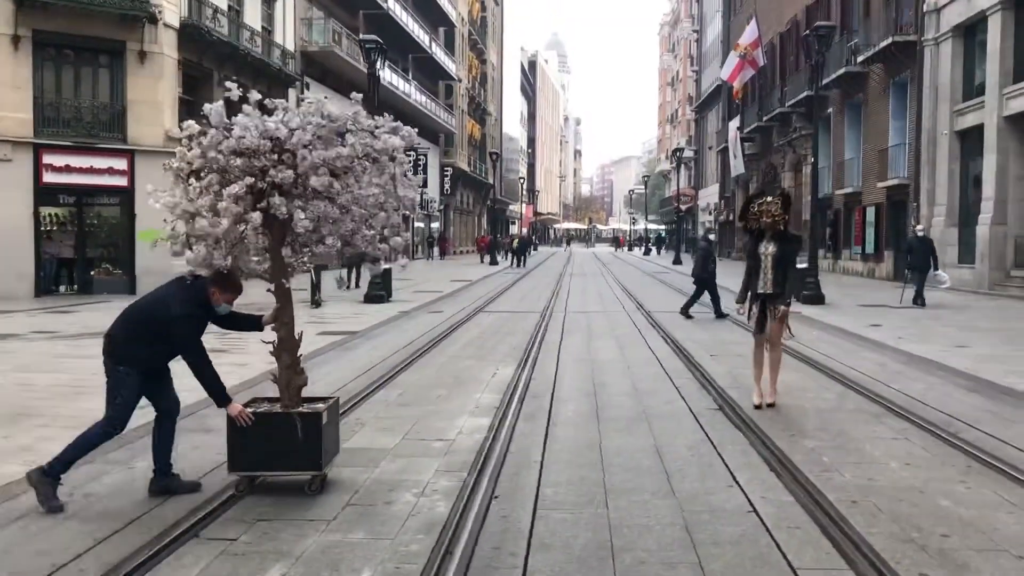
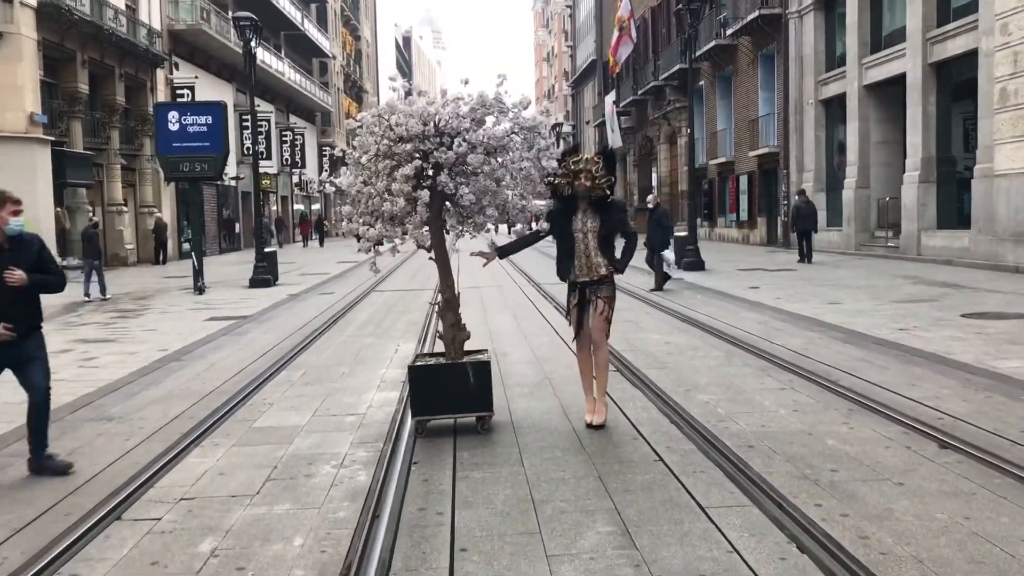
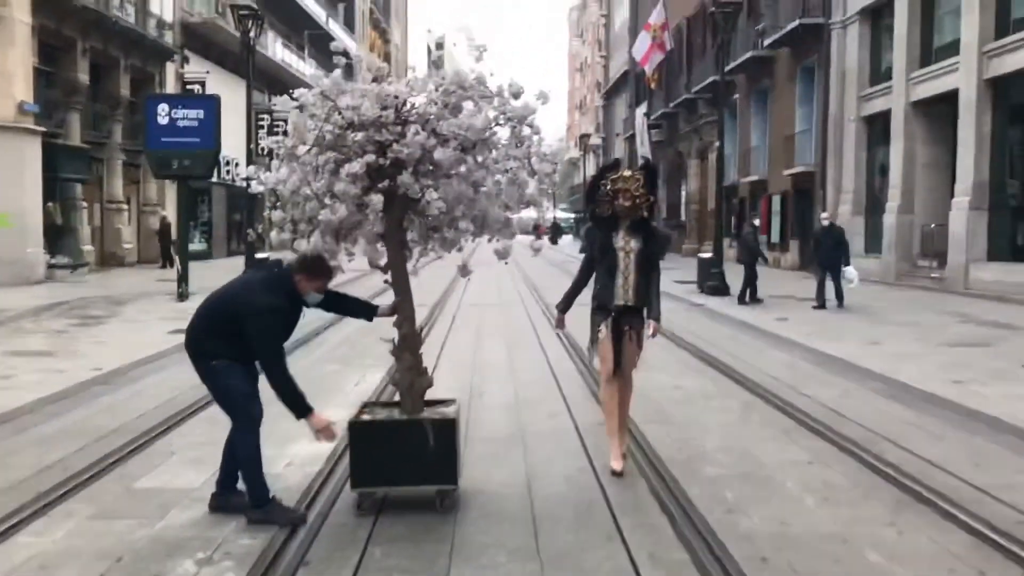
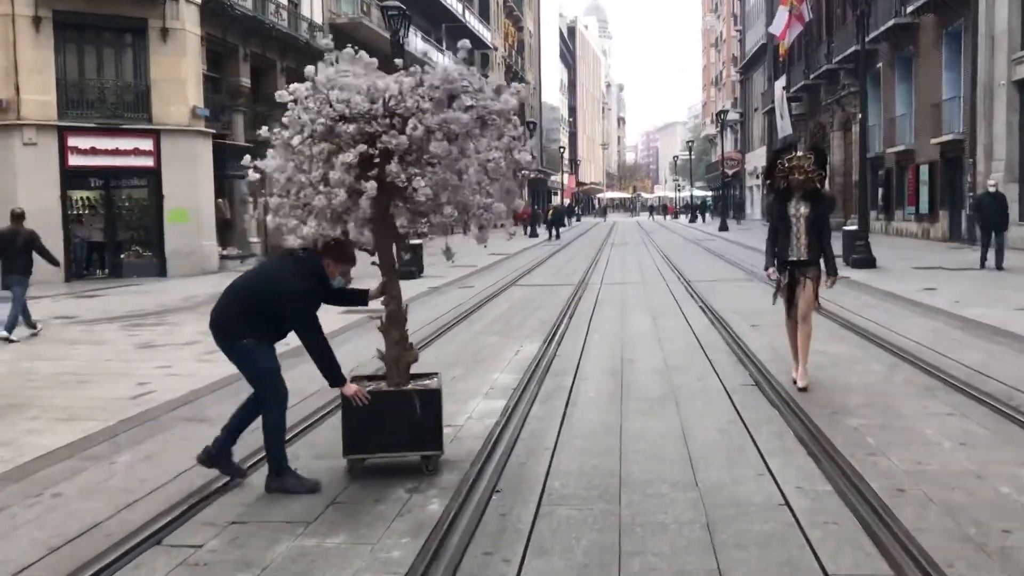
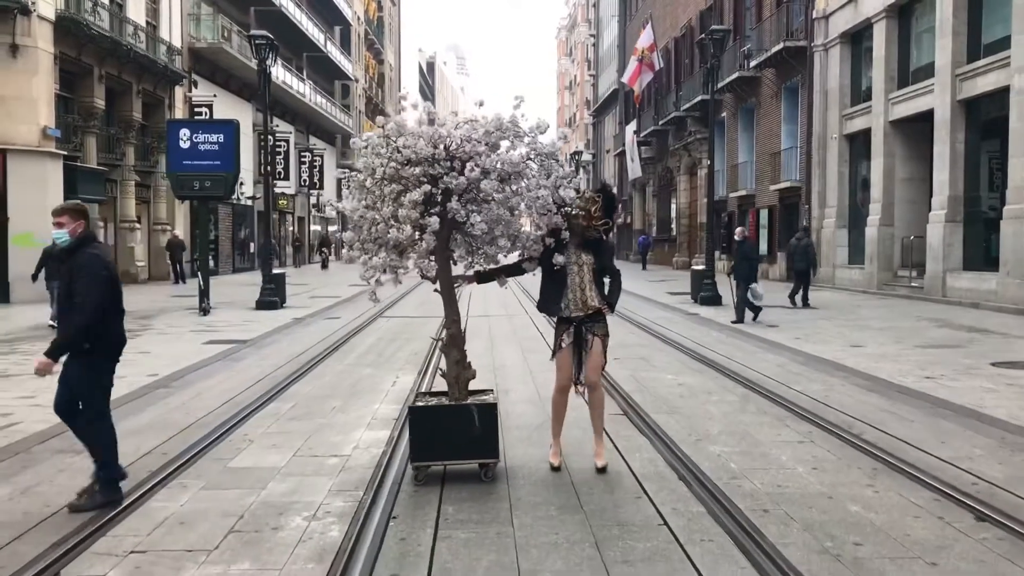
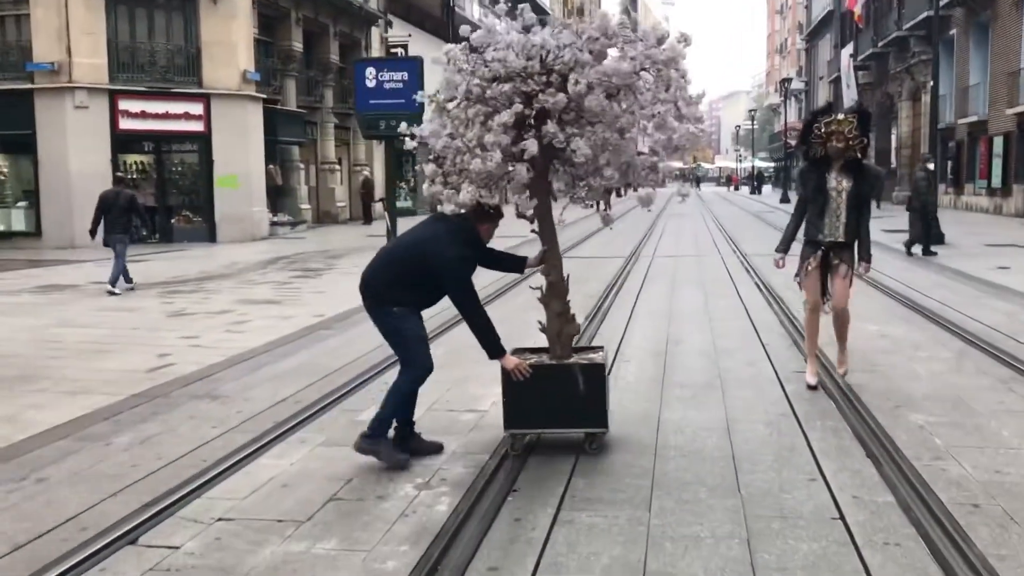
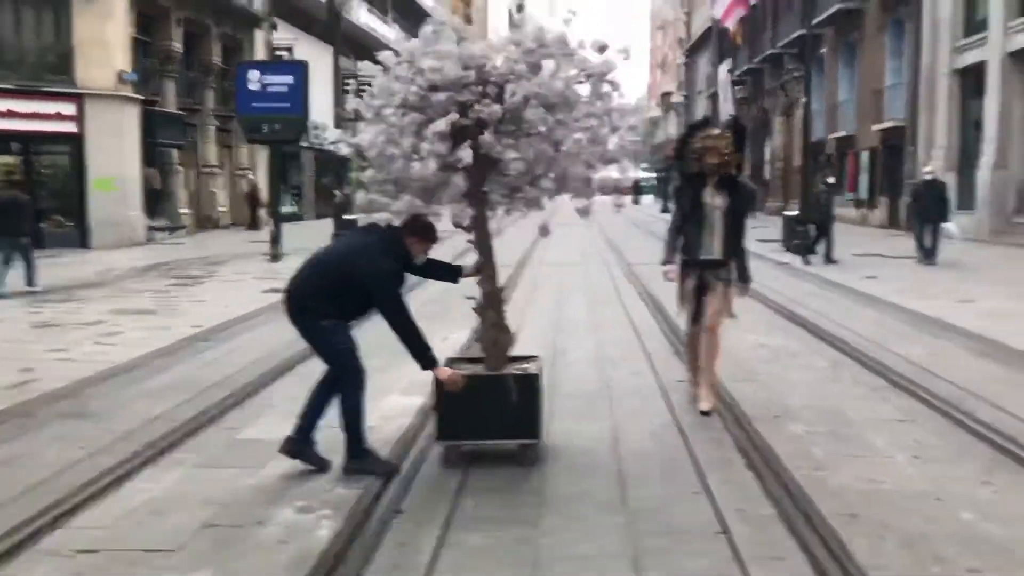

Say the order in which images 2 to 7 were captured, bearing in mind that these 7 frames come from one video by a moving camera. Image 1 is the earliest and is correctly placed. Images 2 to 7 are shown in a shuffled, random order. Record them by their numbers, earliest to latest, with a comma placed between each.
4, 6, 7, 3, 5, 2
